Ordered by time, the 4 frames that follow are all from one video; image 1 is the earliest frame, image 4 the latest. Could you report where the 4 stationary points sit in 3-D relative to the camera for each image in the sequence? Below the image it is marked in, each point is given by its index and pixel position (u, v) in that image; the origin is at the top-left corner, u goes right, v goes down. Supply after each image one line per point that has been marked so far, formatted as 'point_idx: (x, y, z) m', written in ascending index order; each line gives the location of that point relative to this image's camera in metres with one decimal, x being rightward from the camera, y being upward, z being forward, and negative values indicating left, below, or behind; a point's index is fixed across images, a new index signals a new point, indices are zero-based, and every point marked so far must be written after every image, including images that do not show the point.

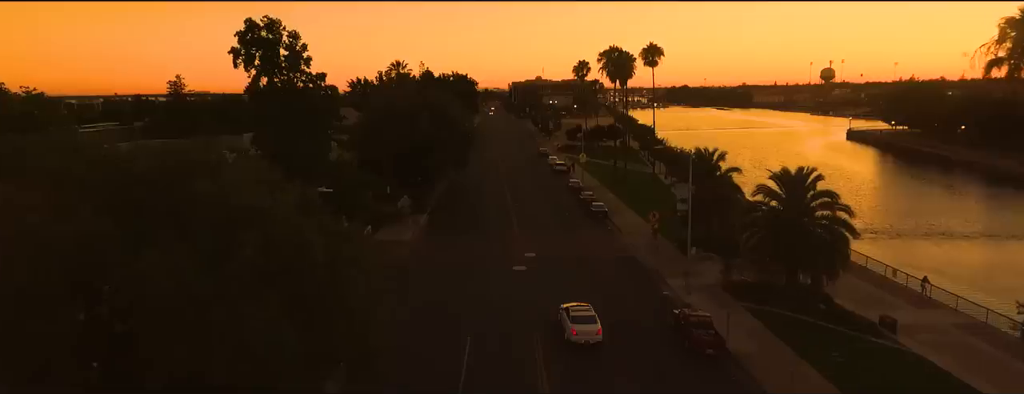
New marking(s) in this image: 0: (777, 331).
0: (+6.9, -3.5, +19.5) m
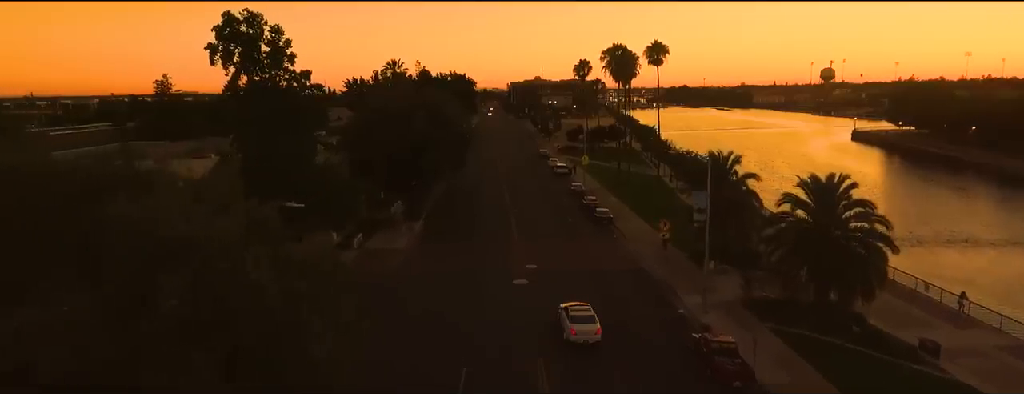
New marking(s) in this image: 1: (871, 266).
0: (+7.0, -3.7, +17.6) m
1: (+9.3, -1.8, +19.1) m
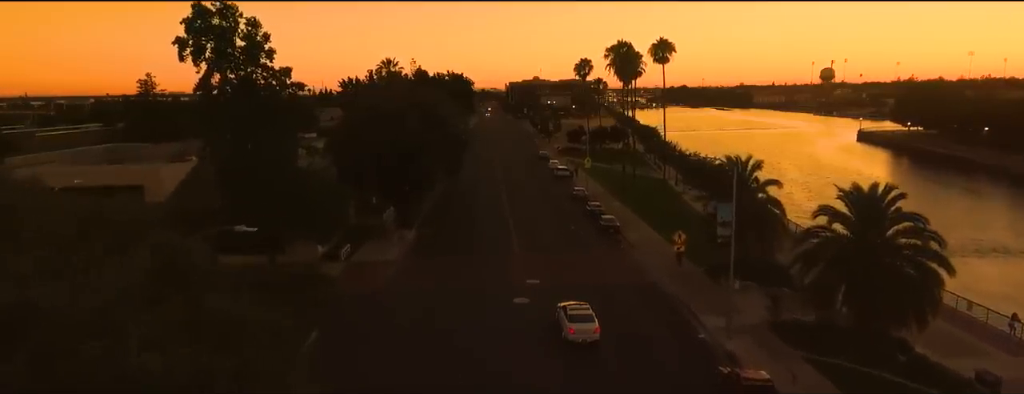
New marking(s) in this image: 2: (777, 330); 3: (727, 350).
0: (+7.0, -4.0, +15.4) m
1: (+9.3, -2.0, +16.9) m
2: (+6.7, -3.4, +18.8) m
3: (+5.2, -3.7, +18.1) m
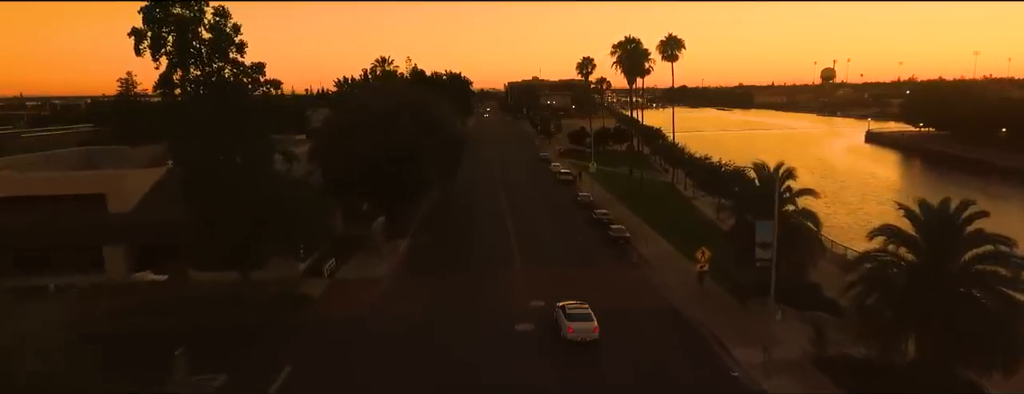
0: (+7.0, -4.3, +12.9) m
1: (+9.3, -2.3, +14.4) m
2: (+6.7, -3.7, +16.2) m
3: (+5.2, -4.0, +15.5) m
